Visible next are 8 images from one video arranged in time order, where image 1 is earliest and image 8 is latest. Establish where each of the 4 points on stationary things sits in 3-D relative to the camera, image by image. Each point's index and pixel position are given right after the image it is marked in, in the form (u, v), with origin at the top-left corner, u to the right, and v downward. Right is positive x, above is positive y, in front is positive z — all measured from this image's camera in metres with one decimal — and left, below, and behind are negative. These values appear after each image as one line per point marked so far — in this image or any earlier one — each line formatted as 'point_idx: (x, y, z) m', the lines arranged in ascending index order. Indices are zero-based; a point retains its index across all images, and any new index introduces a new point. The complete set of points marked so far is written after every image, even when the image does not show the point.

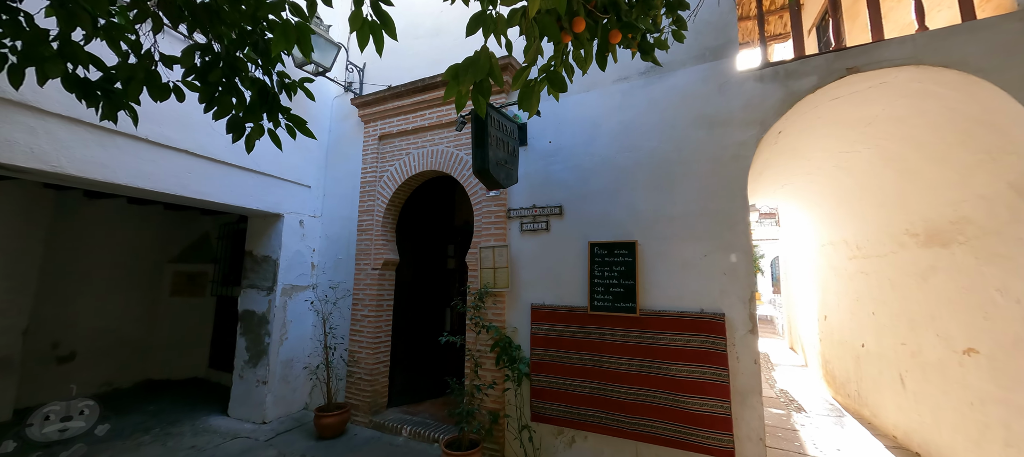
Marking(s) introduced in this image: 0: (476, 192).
0: (-0.4, +0.4, +4.2) m
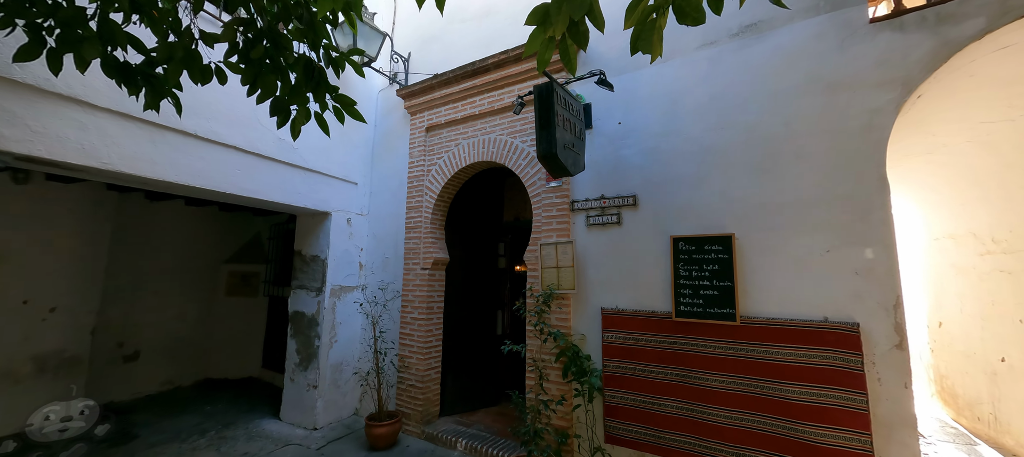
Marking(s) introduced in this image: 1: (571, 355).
0: (+0.2, +0.5, +3.7) m
1: (+0.5, -1.1, +3.1) m
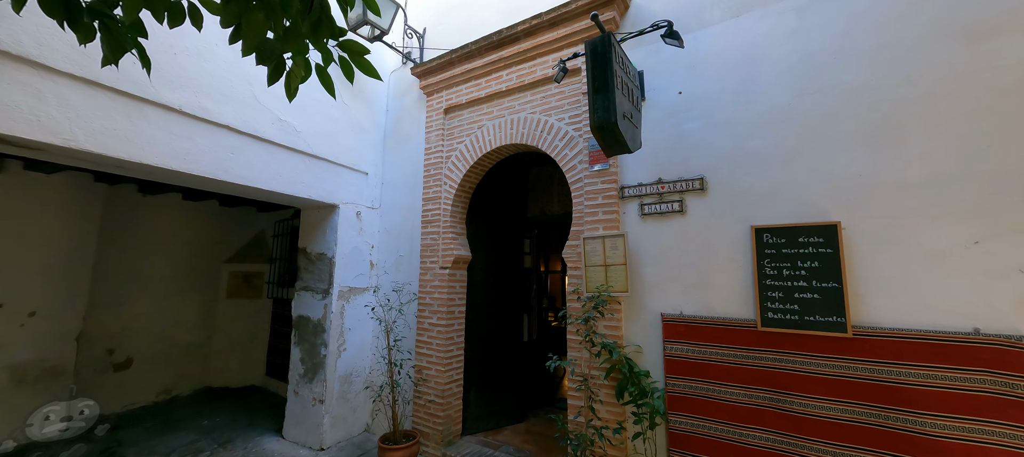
0: (+0.6, +0.5, +3.2) m
1: (+0.8, -1.0, +2.5) m
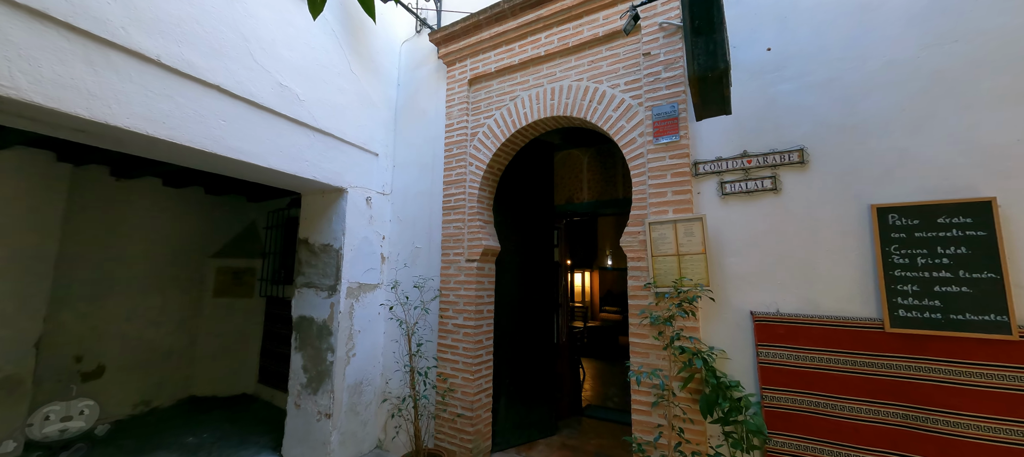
0: (+0.9, +0.7, +2.7) m
1: (+1.2, -0.9, +2.1) m
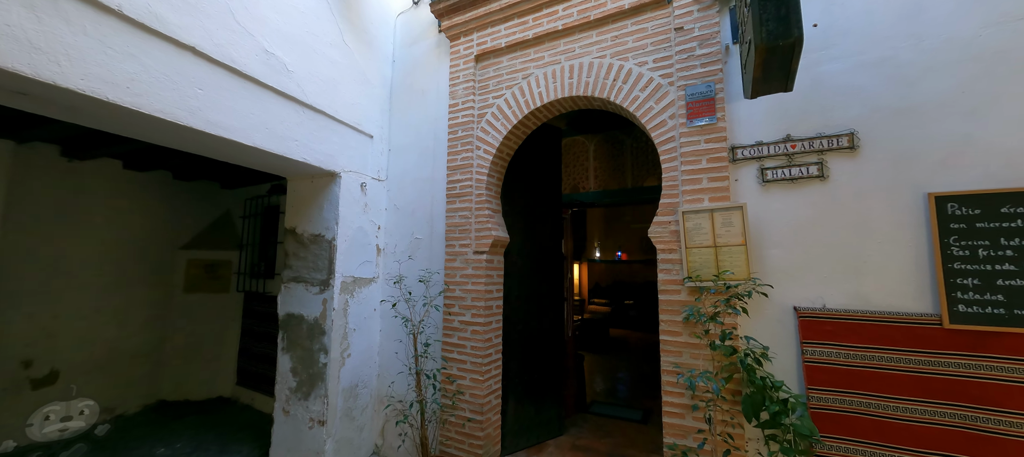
0: (+1.1, +0.7, +2.5) m
1: (+1.4, -0.9, +1.9) m
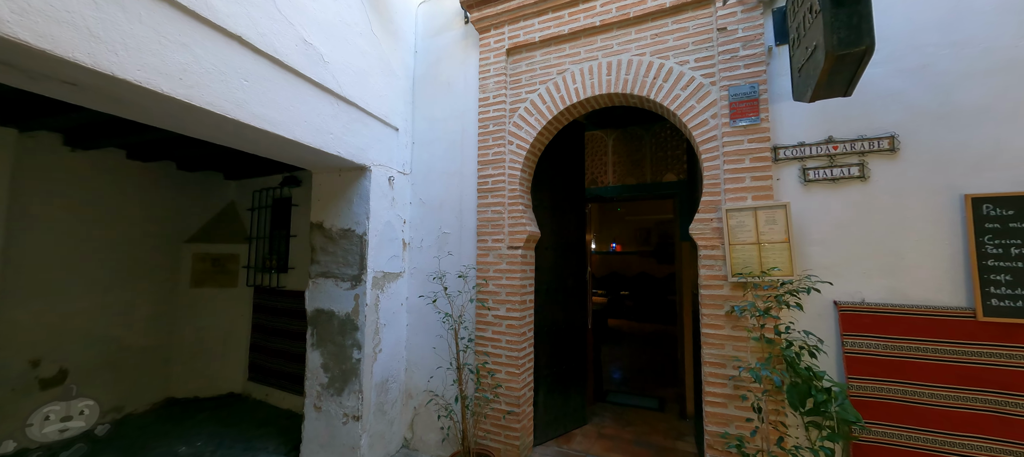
0: (+1.4, +0.8, +2.6) m
1: (+1.7, -0.8, +2.0) m
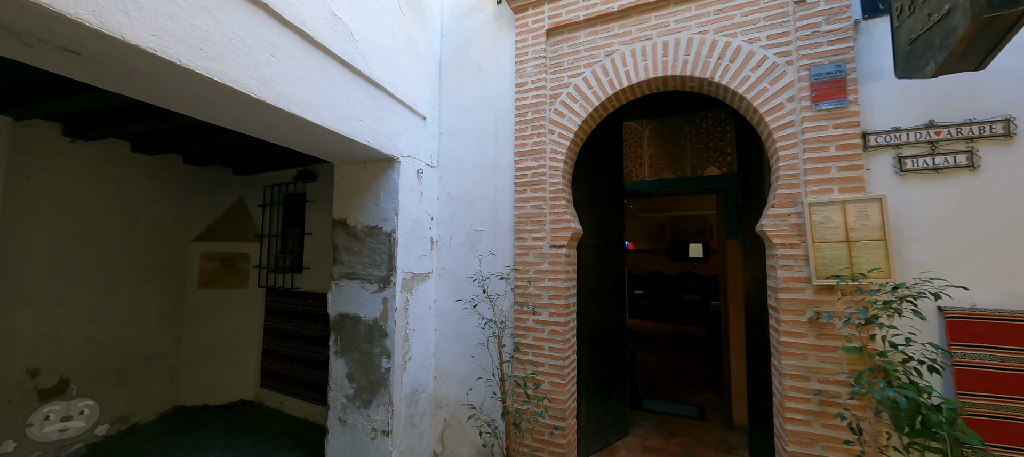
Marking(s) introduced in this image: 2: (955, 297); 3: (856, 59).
0: (+1.7, +0.8, +2.3) m
1: (+2.1, -0.8, +1.8) m
2: (+2.5, -0.4, +2.0) m
3: (+2.1, +1.0, +2.2) m
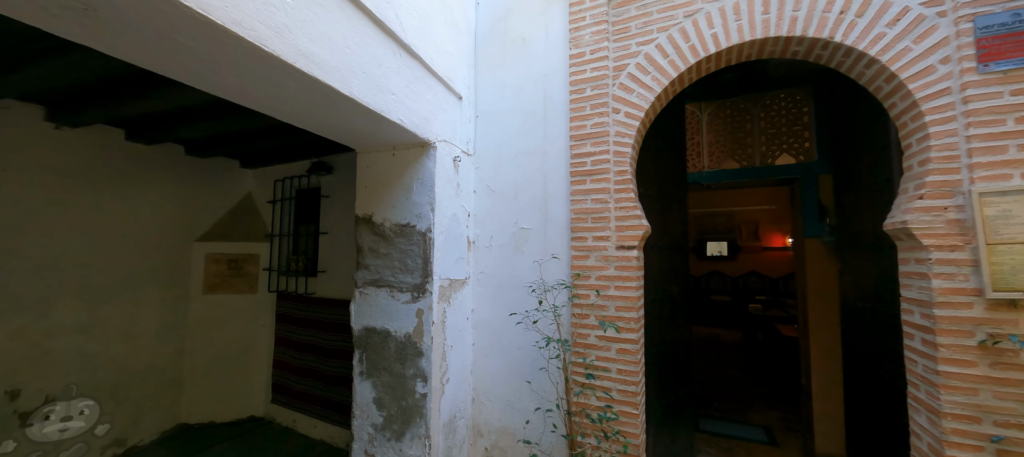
0: (+2.1, +0.8, +1.8) m
1: (+2.4, -0.8, +1.3) m
2: (+2.8, -0.4, +1.4) m
3: (+2.5, +1.1, +1.7) m
